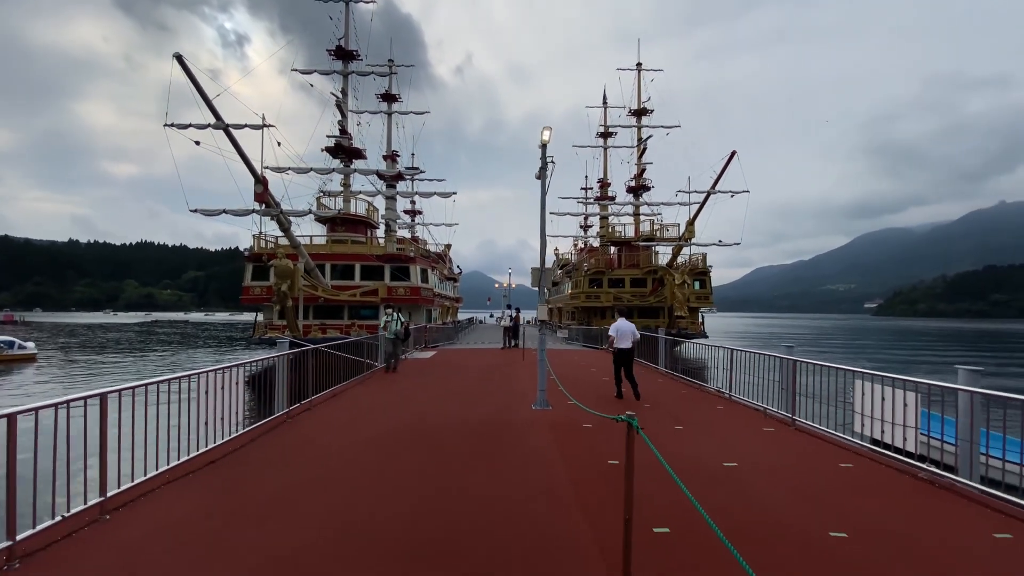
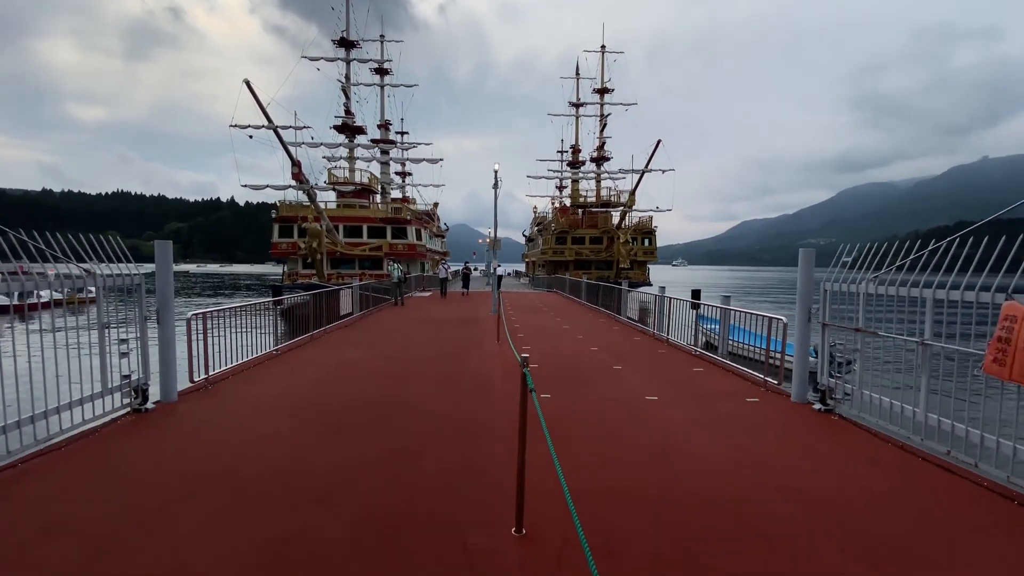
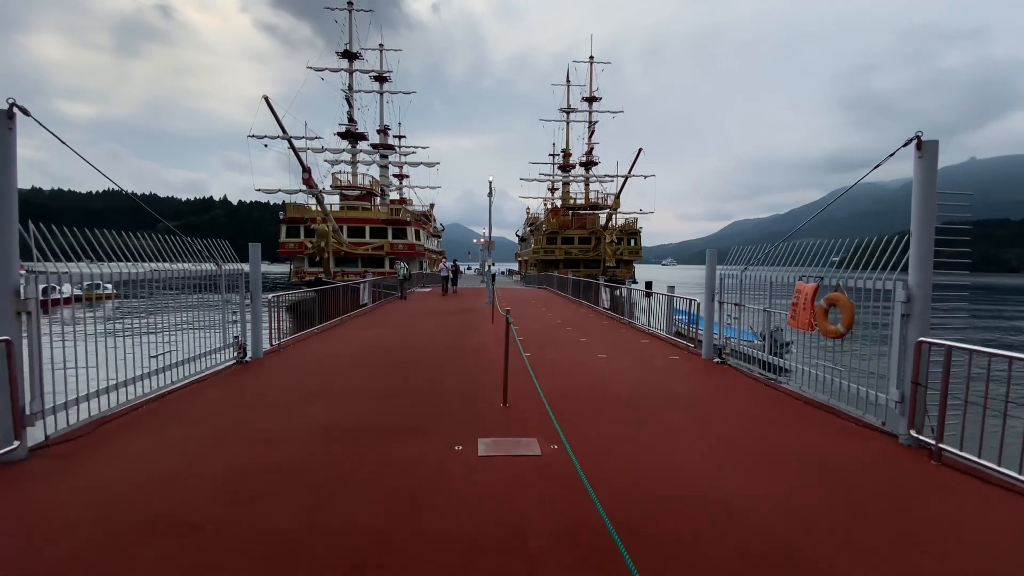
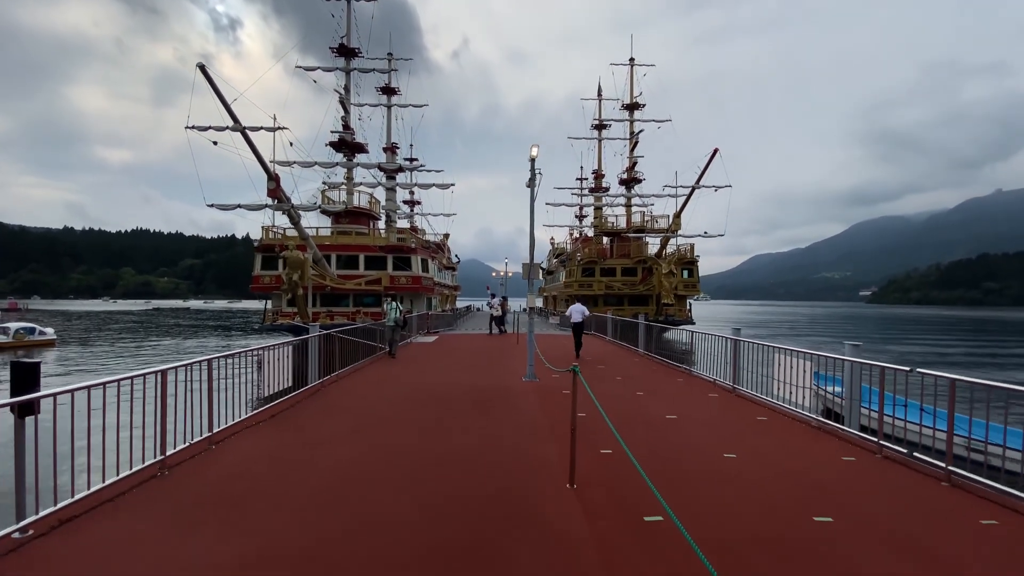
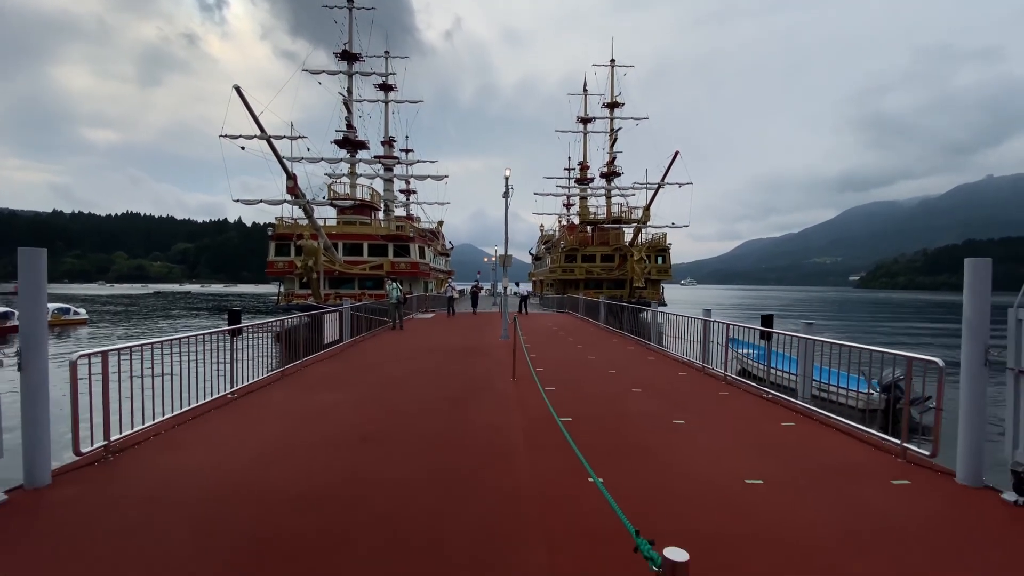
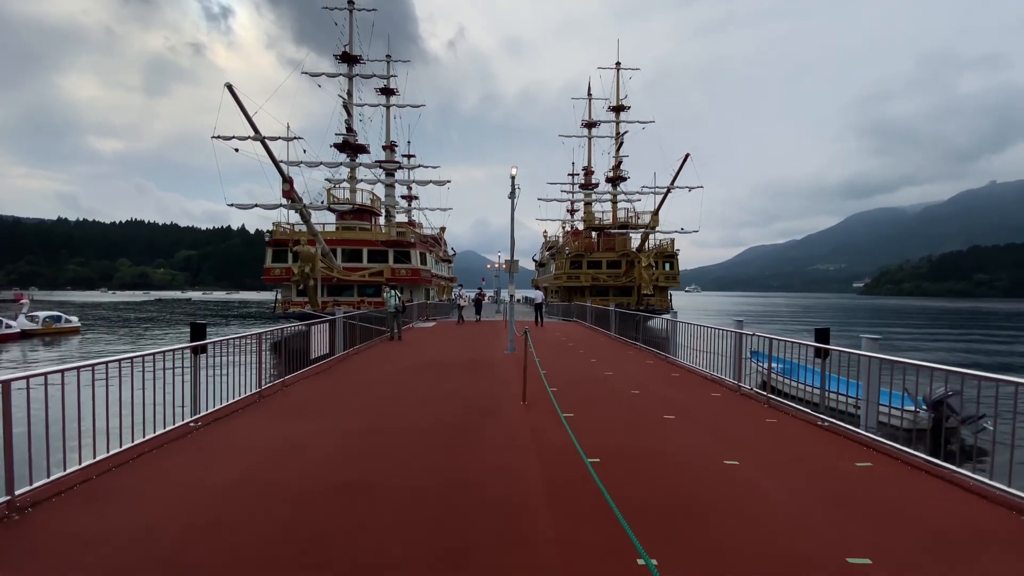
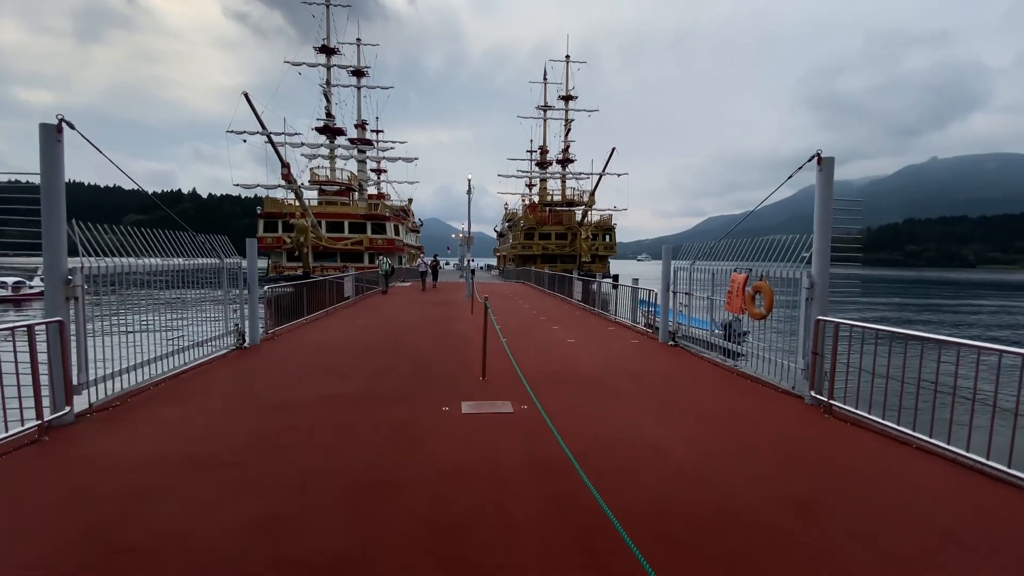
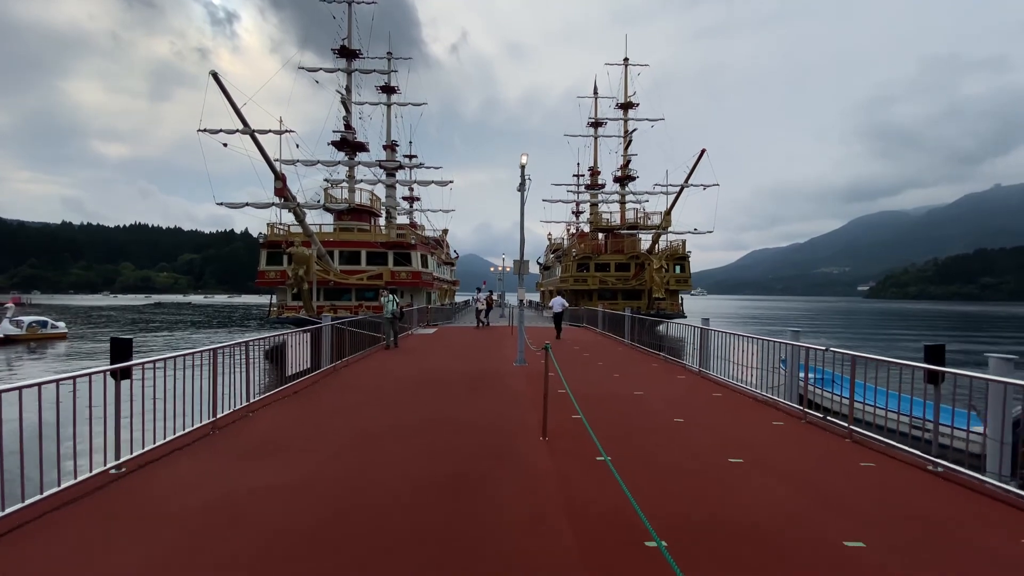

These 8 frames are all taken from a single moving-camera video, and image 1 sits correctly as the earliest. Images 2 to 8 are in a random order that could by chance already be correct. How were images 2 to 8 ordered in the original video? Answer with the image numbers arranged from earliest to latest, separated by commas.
4, 8, 6, 5, 2, 3, 7
